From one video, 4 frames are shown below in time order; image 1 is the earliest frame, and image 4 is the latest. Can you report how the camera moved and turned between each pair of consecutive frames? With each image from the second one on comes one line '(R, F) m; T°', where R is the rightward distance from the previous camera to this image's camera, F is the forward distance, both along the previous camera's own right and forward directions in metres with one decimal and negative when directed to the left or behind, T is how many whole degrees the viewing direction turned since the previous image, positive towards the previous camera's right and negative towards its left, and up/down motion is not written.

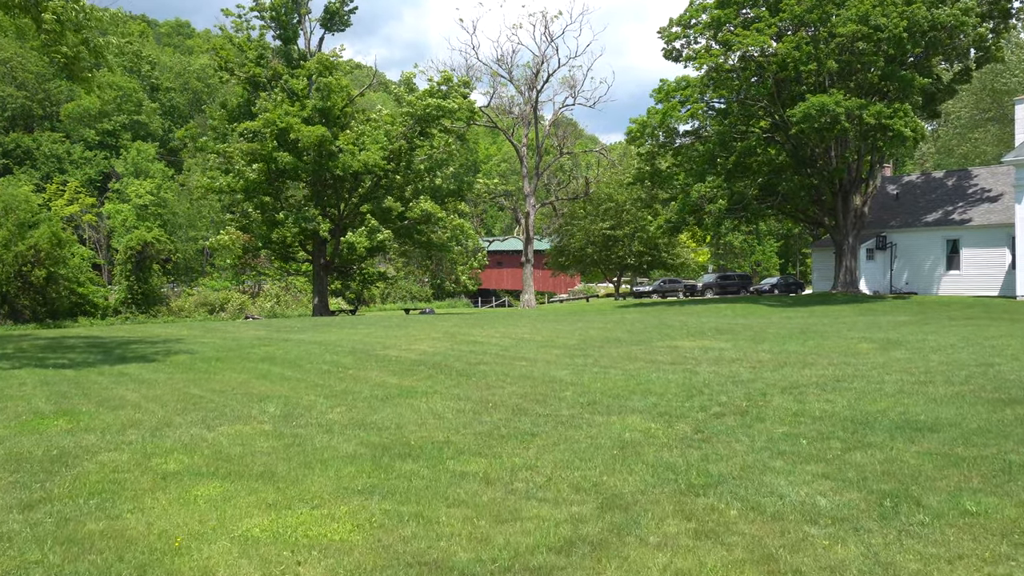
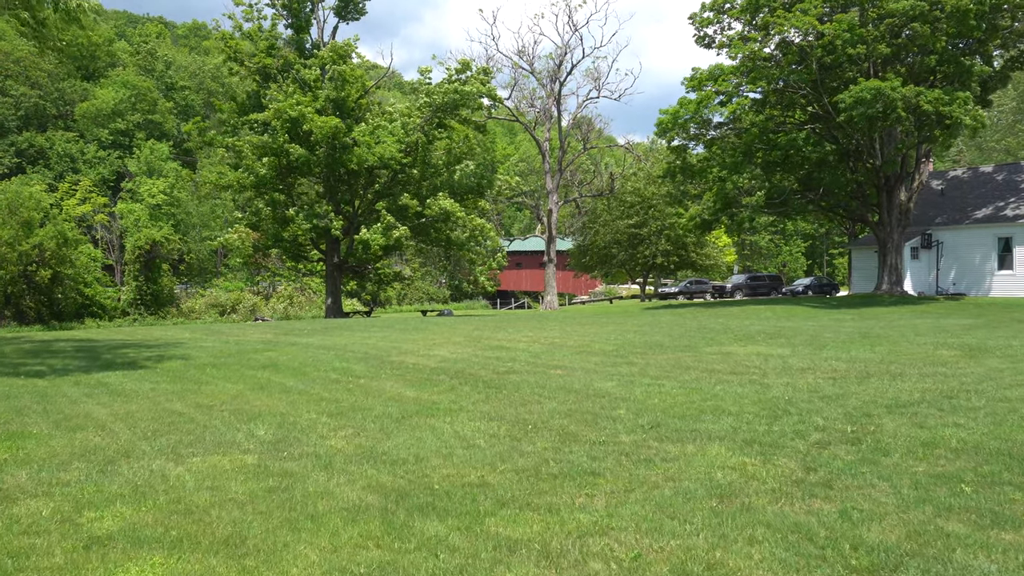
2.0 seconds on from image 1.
(-0.3, +2.1) m; -1°
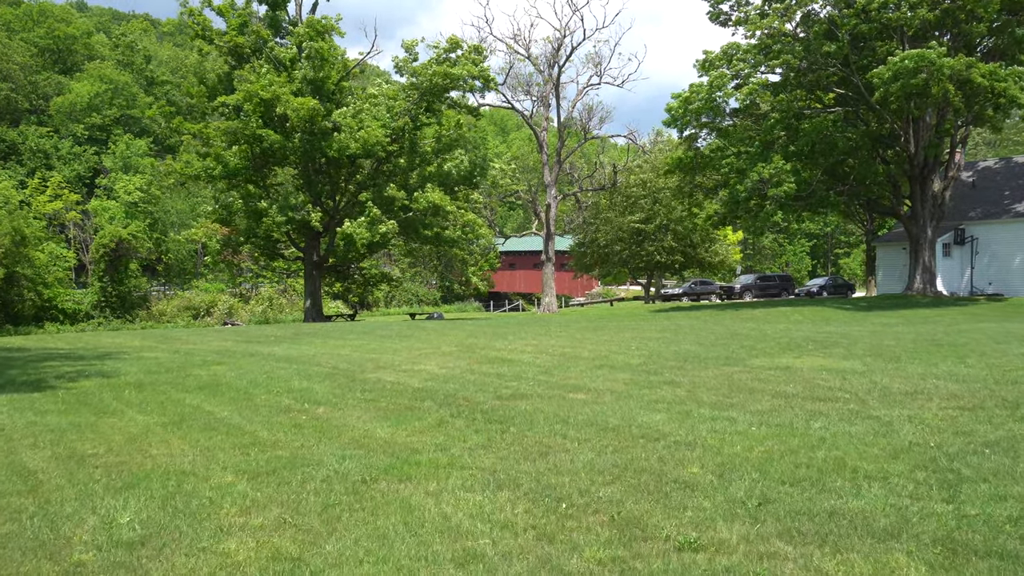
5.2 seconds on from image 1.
(-0.2, +3.4) m; +1°
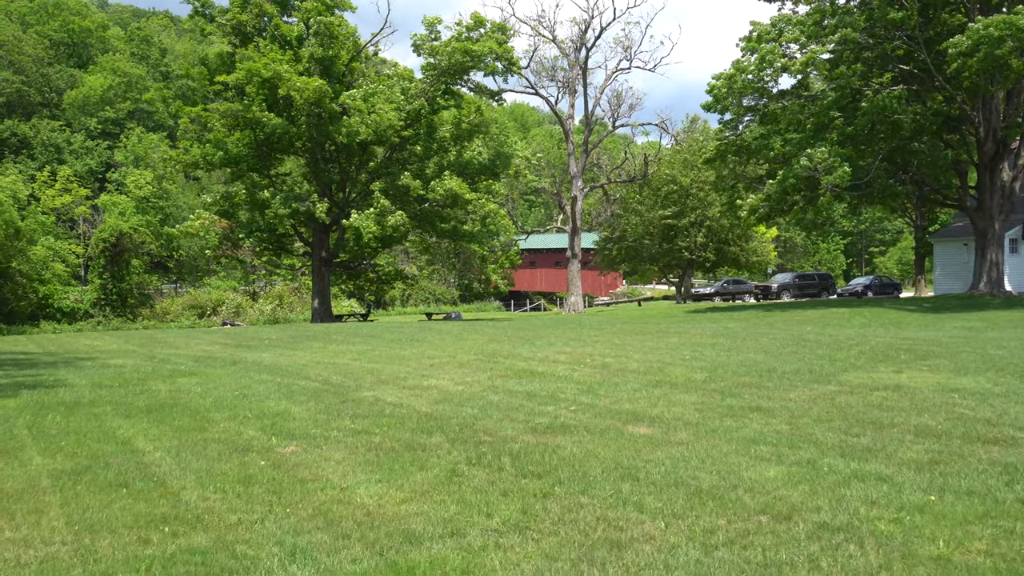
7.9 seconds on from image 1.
(-0.2, +2.8) m; -1°
